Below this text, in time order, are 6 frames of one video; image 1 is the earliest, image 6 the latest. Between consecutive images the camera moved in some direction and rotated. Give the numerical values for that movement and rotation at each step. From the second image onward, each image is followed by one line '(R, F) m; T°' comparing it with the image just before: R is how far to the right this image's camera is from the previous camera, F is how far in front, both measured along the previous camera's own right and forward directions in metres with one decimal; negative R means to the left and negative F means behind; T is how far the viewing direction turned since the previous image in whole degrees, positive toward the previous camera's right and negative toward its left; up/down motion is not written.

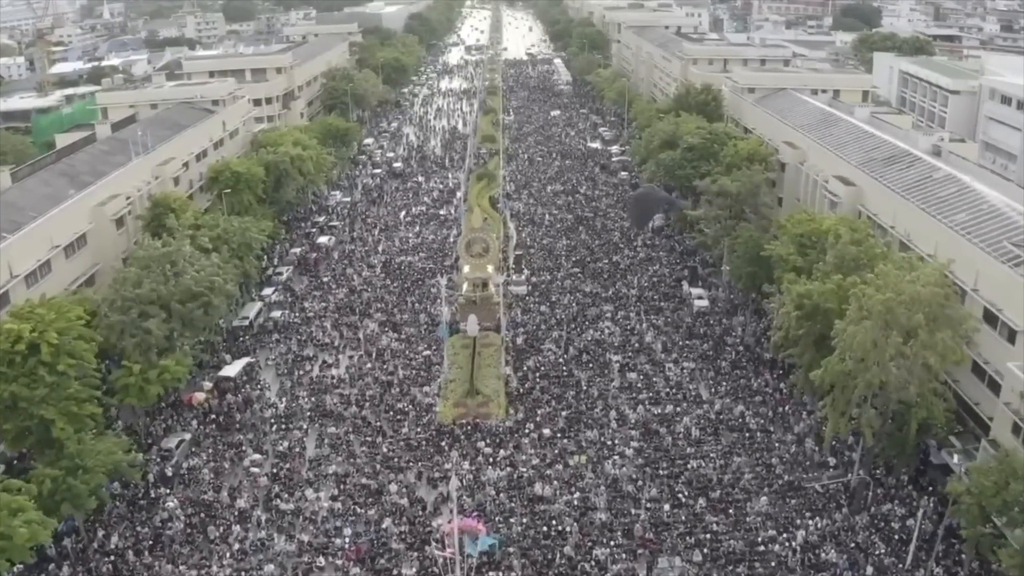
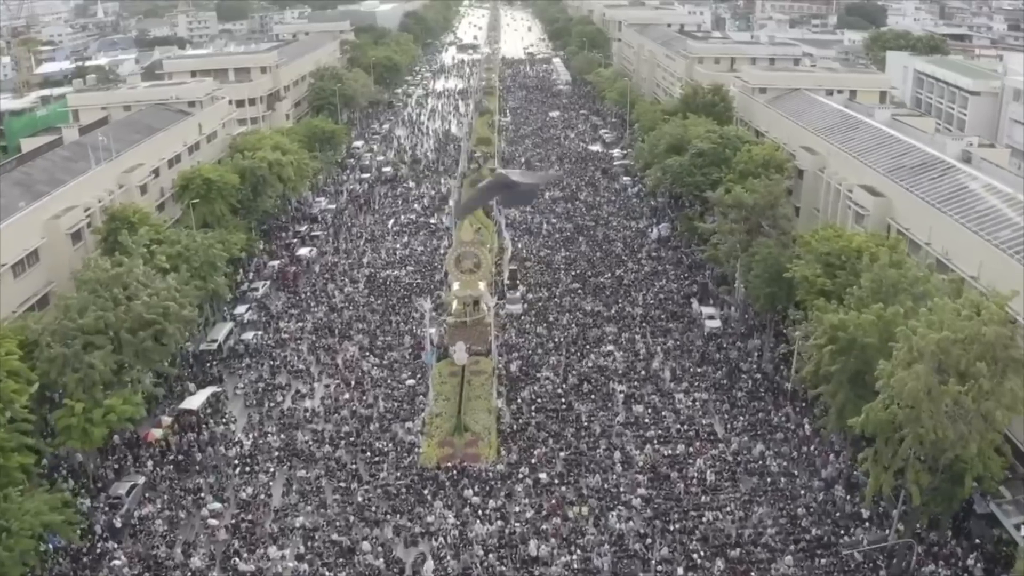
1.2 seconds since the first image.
(+0.3, +3.8) m; 0°
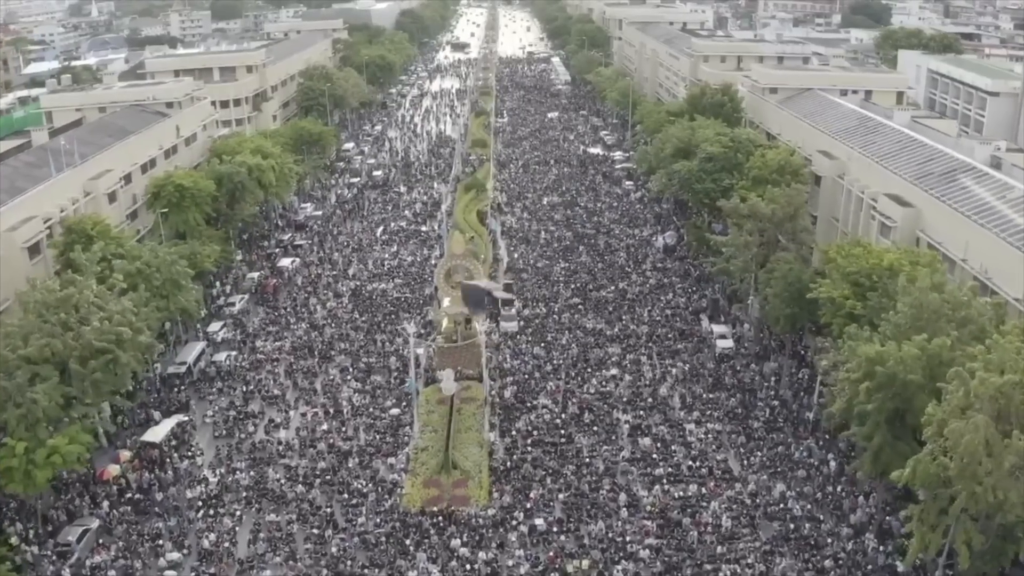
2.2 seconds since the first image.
(+0.2, +3.1) m; 0°
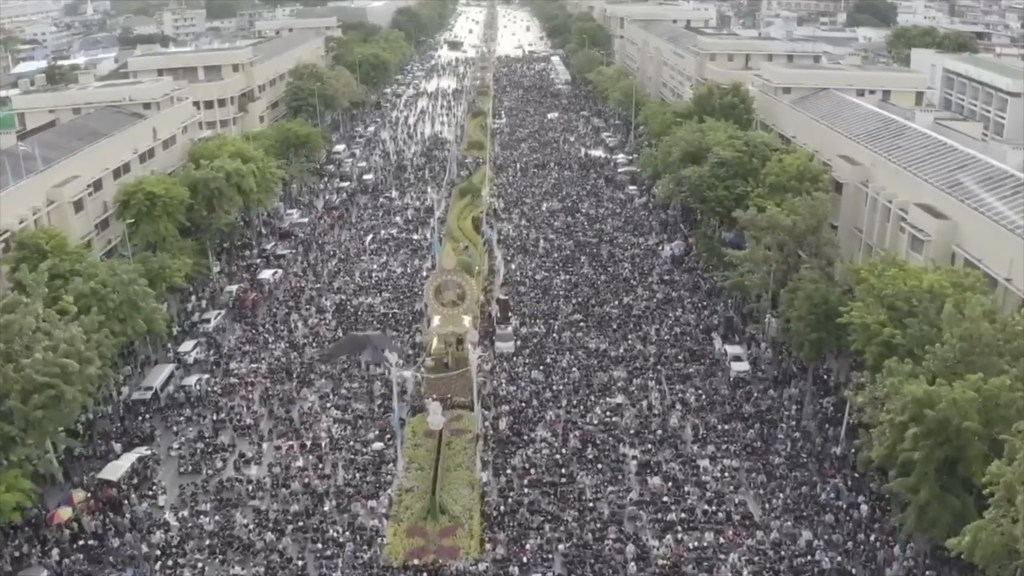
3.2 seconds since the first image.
(+0.2, +3.1) m; 0°
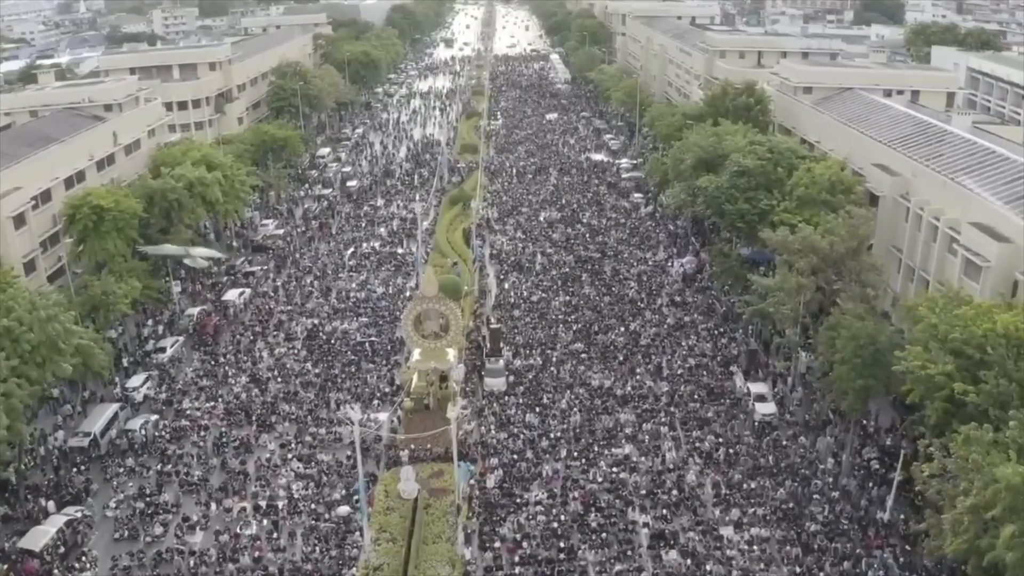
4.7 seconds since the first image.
(+0.3, +4.4) m; 0°
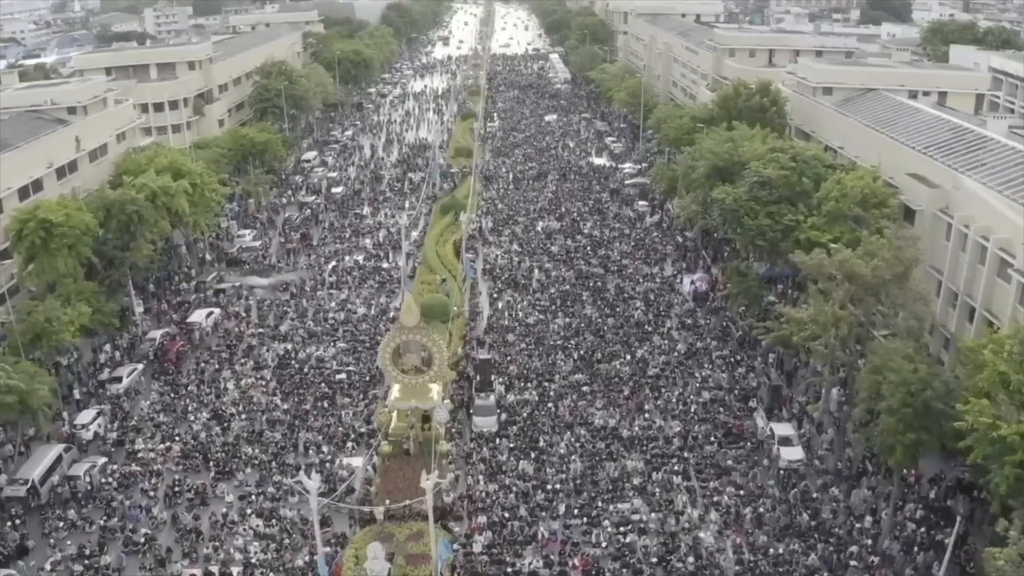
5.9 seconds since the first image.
(+0.3, +3.5) m; 0°
